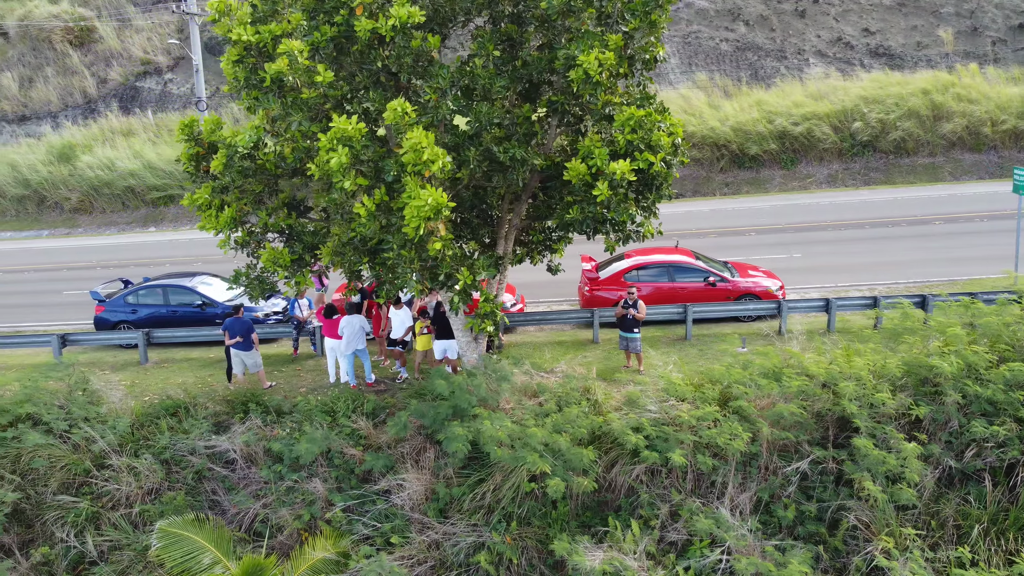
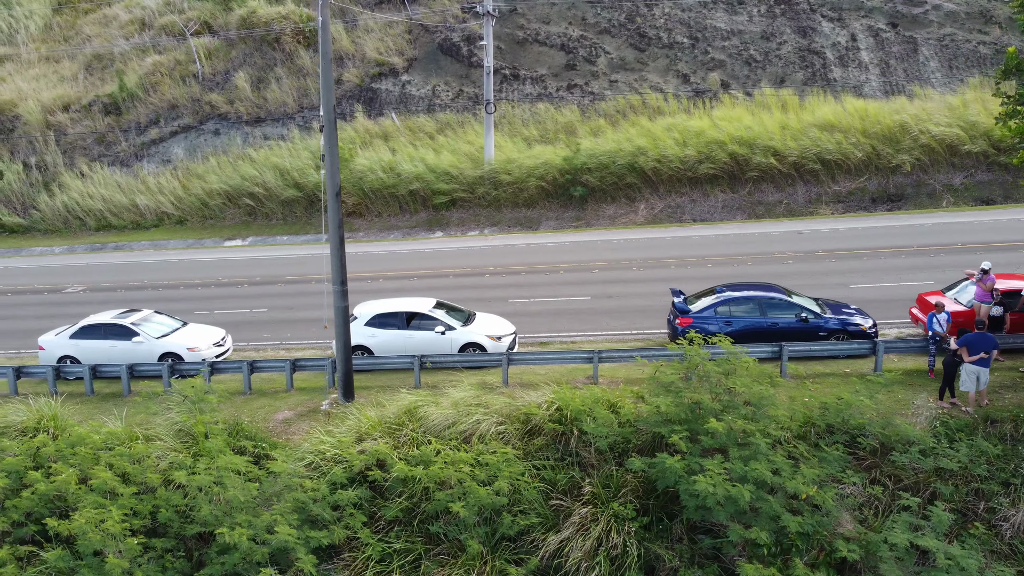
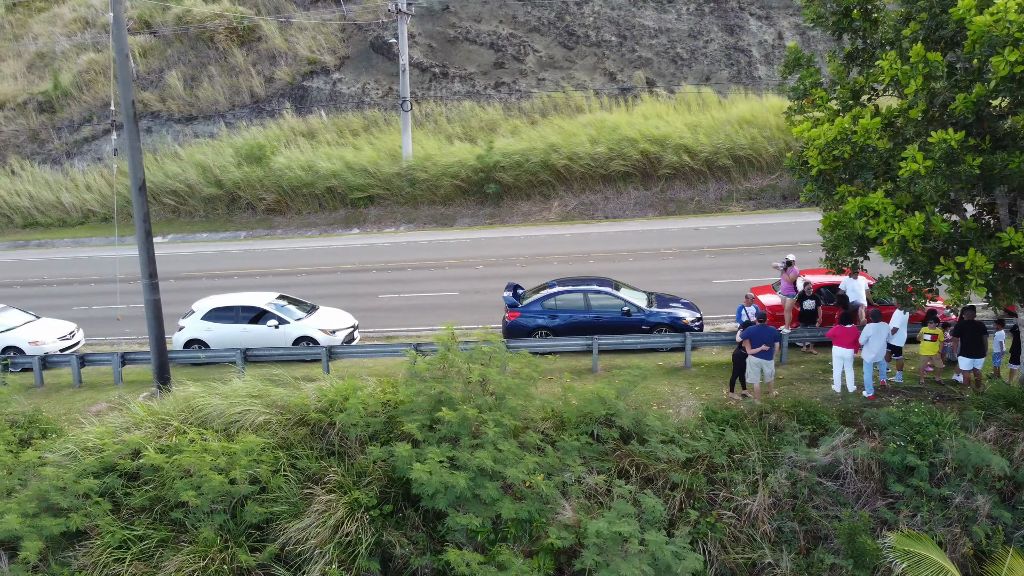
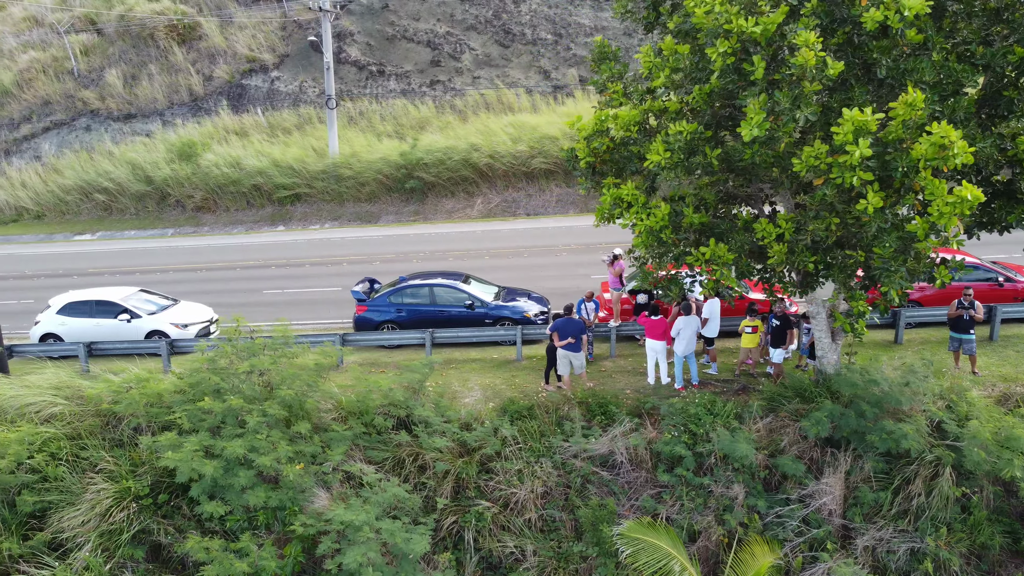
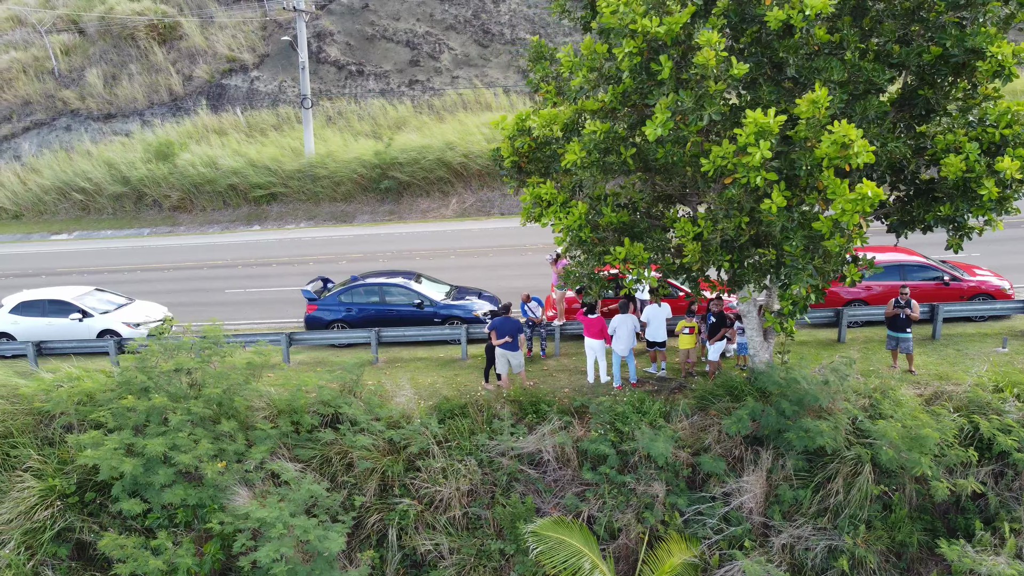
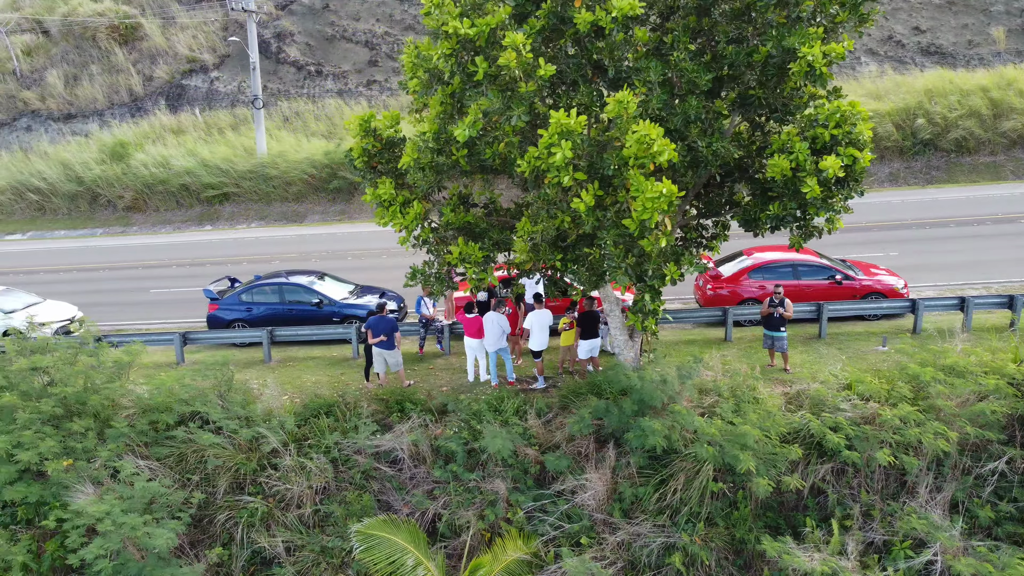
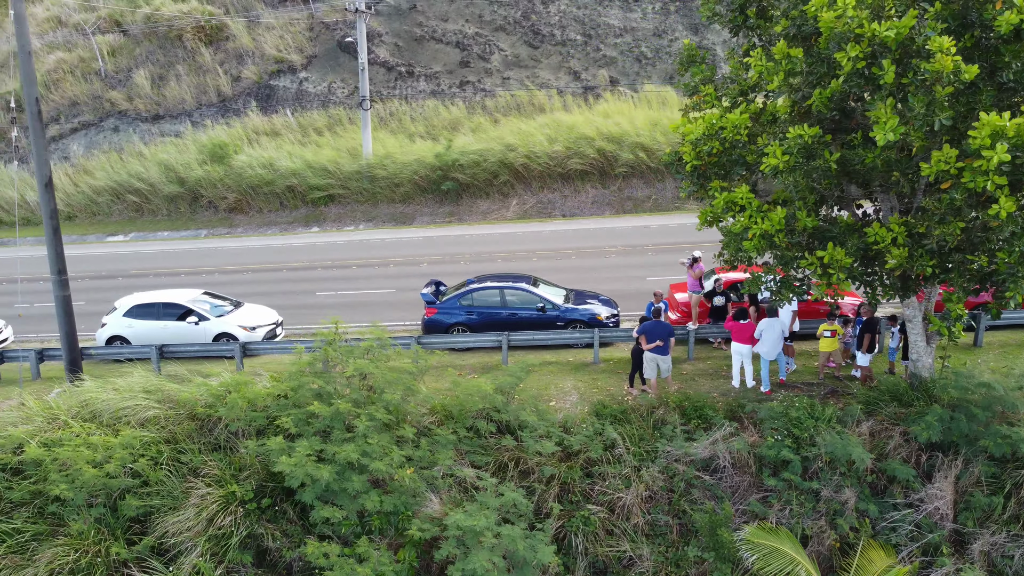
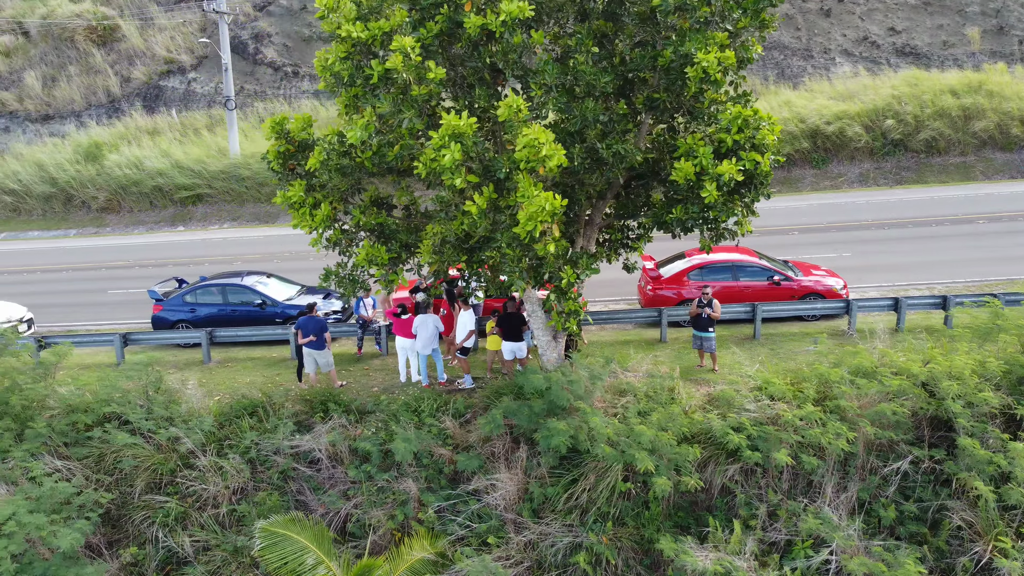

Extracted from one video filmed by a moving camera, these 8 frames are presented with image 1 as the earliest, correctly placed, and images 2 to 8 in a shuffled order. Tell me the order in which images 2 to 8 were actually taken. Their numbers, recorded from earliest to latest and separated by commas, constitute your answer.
8, 6, 5, 4, 7, 3, 2
